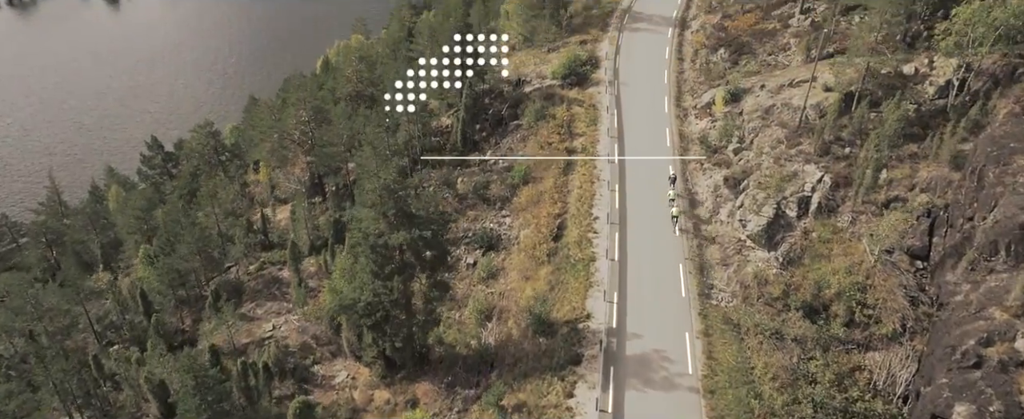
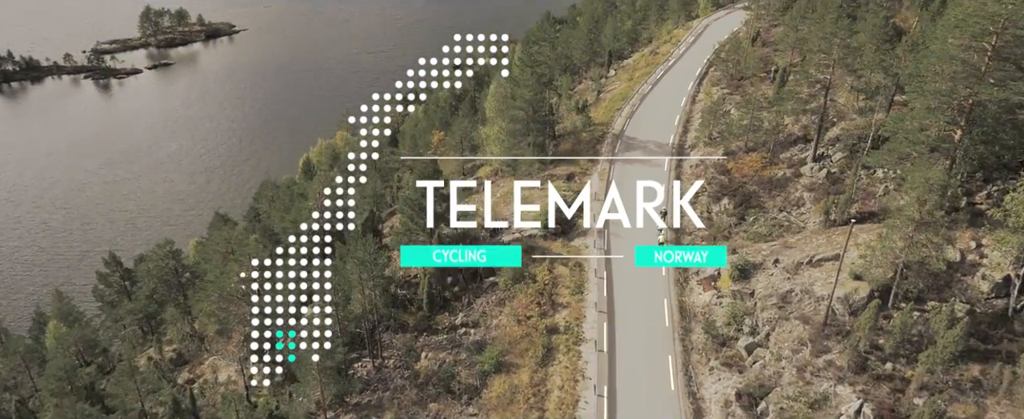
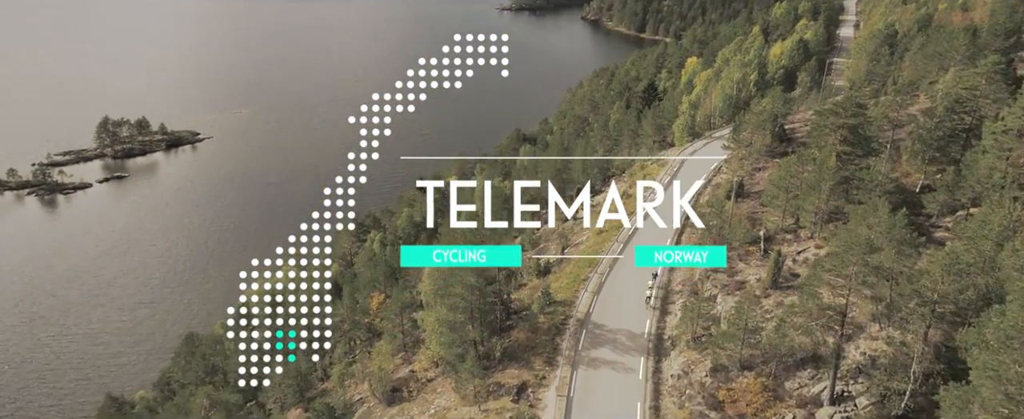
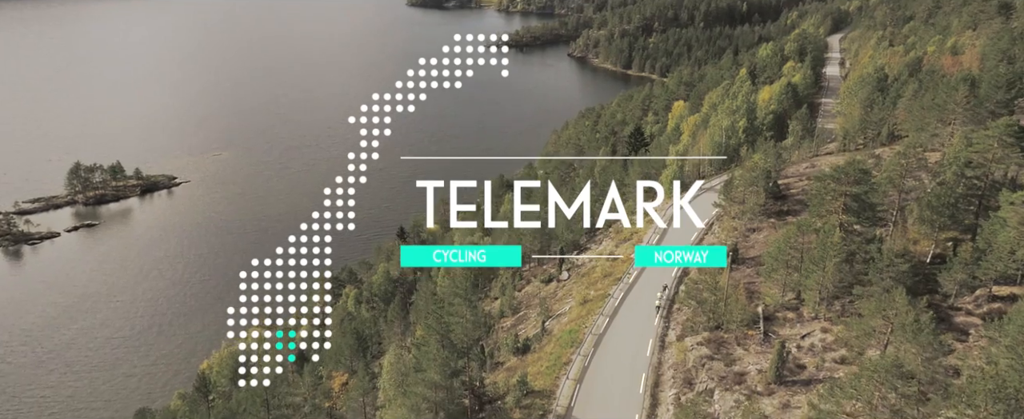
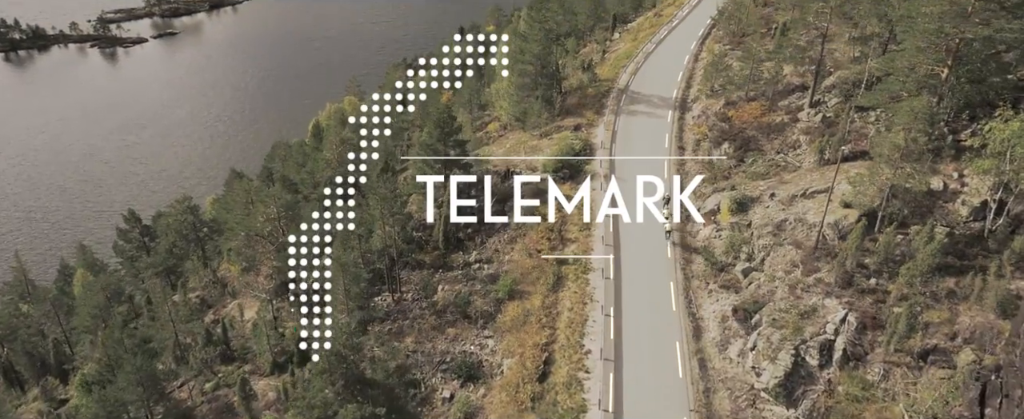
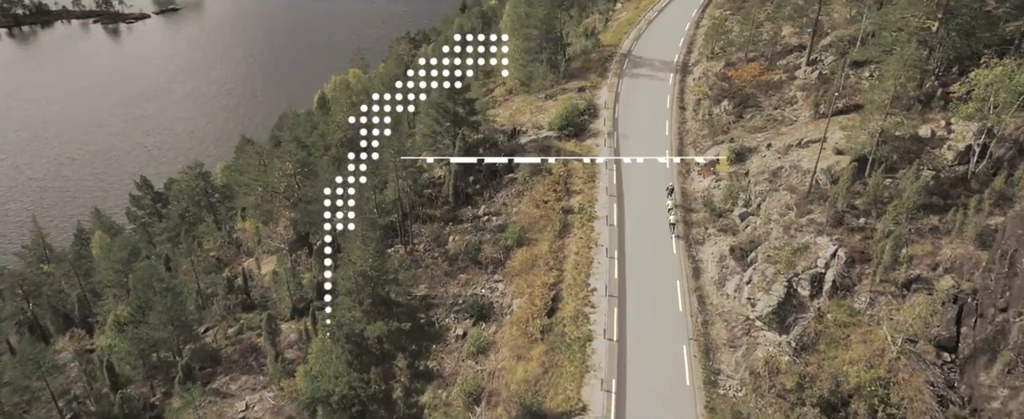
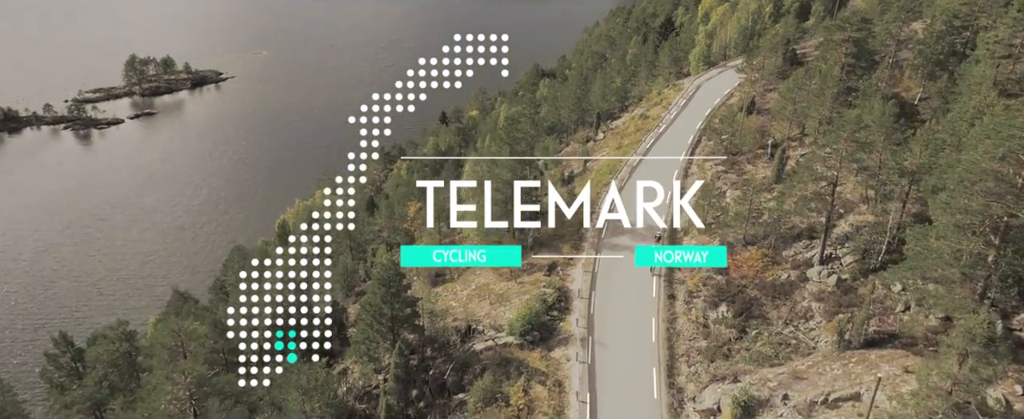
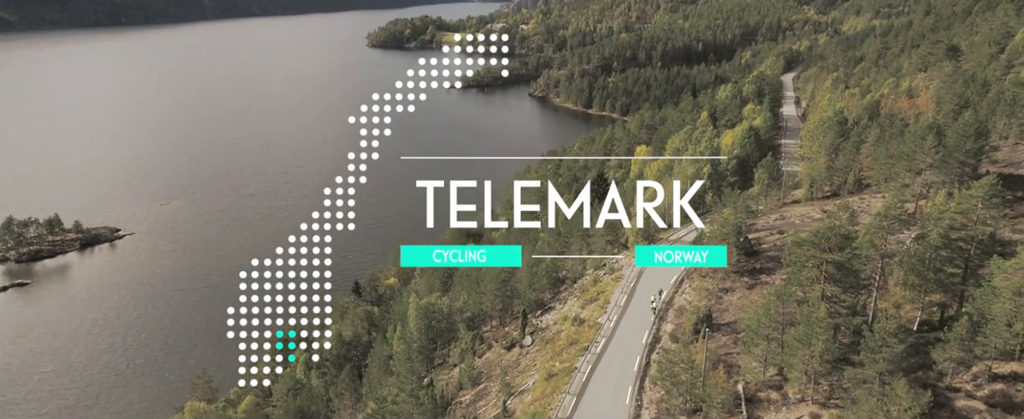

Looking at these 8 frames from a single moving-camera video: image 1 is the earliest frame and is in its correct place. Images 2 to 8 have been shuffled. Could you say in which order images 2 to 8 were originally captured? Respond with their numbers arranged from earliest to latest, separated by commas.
6, 5, 2, 7, 3, 4, 8
